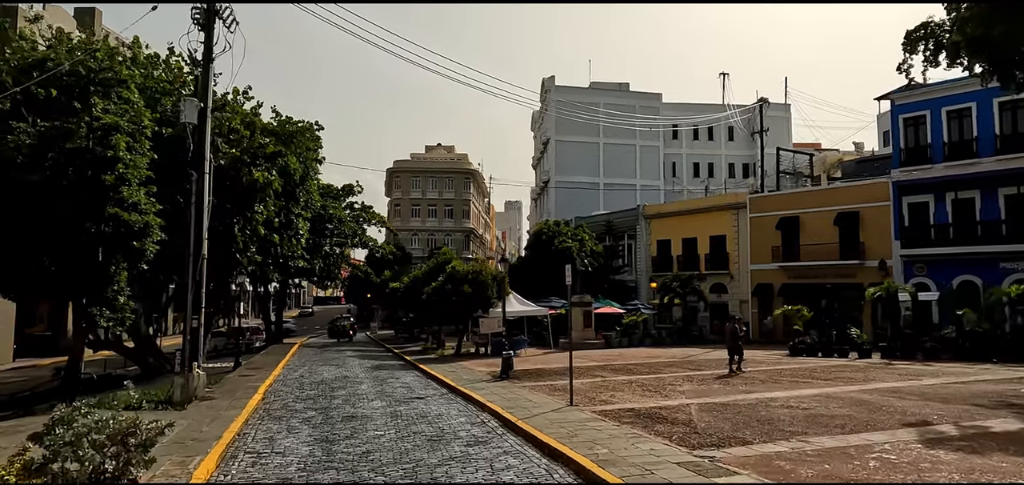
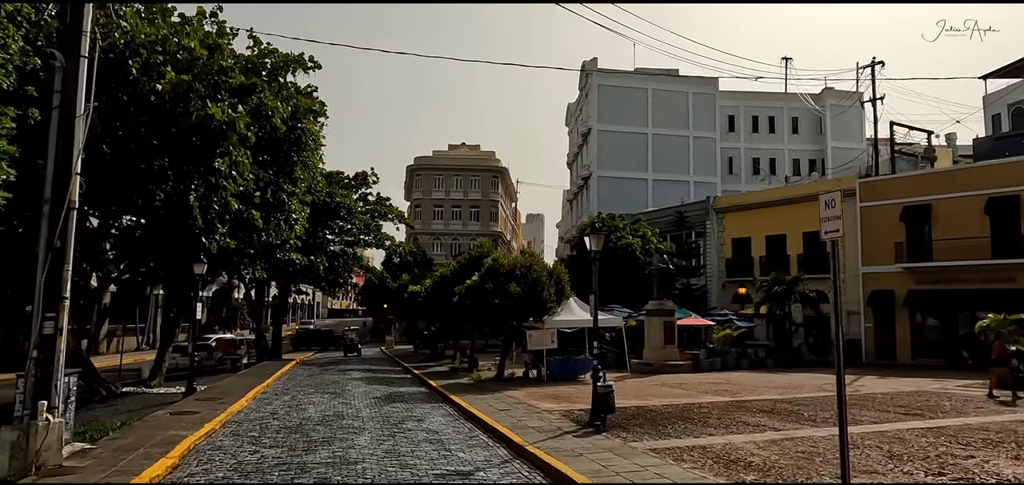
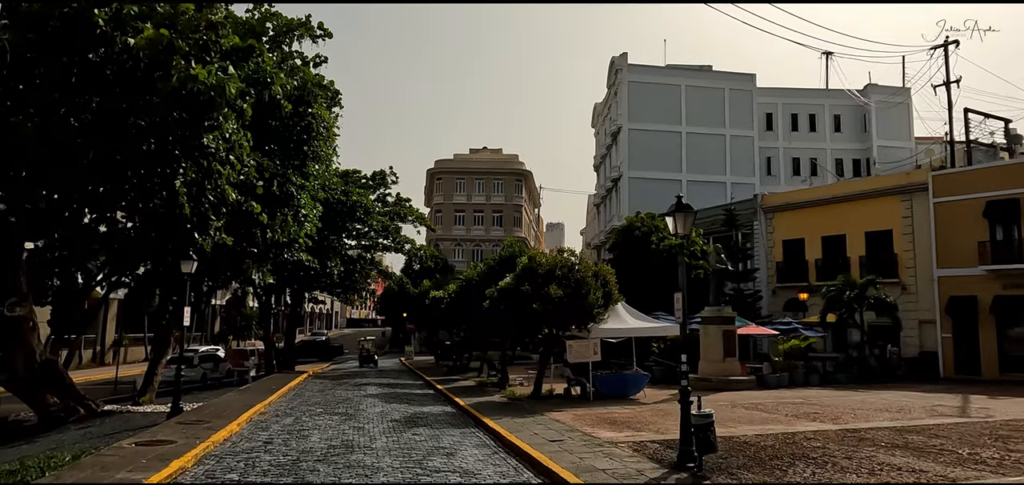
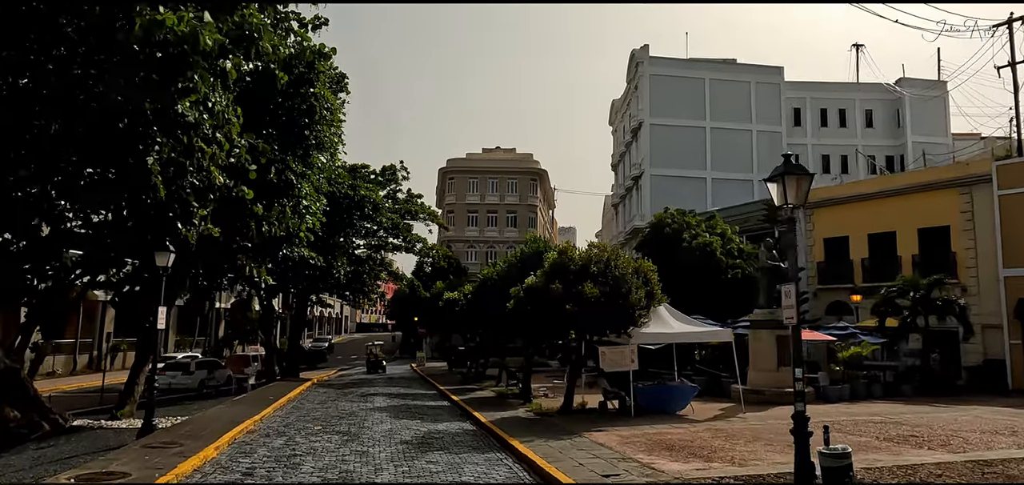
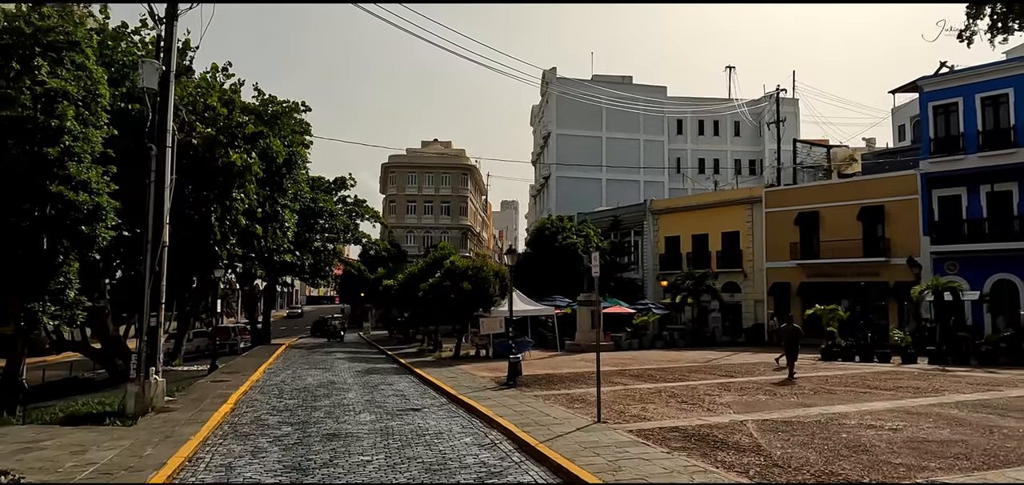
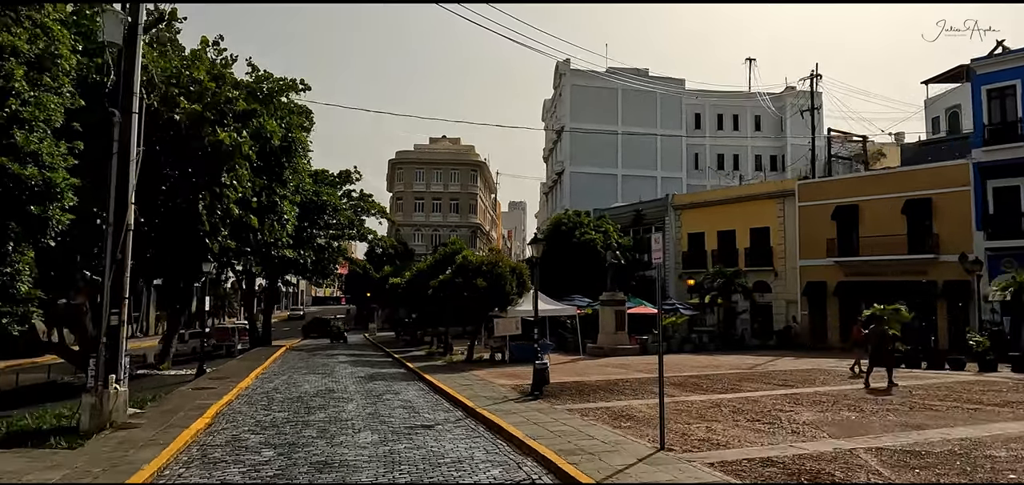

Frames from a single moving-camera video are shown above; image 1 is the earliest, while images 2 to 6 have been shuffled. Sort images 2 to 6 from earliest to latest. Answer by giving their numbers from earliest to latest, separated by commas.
5, 6, 2, 3, 4
